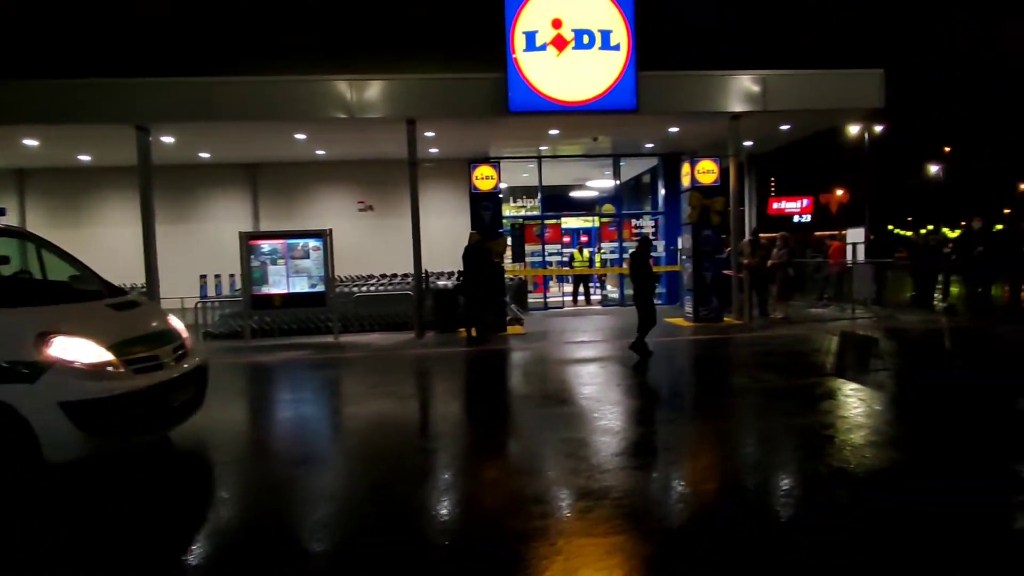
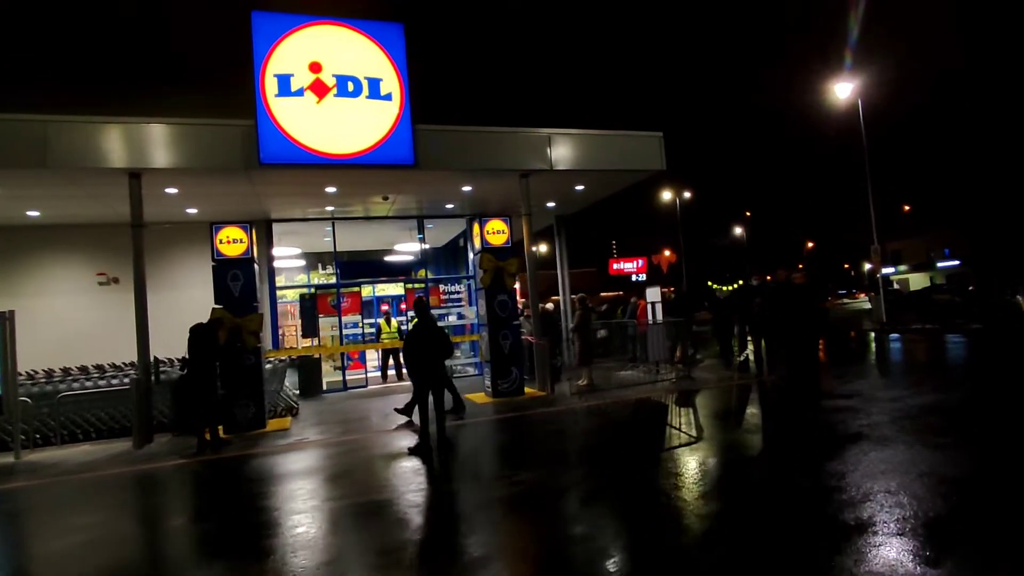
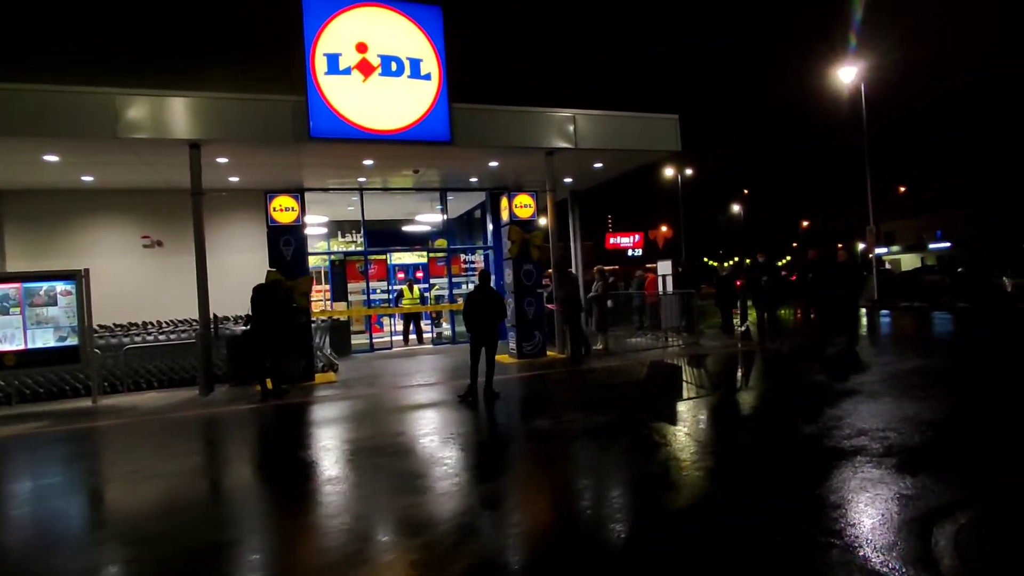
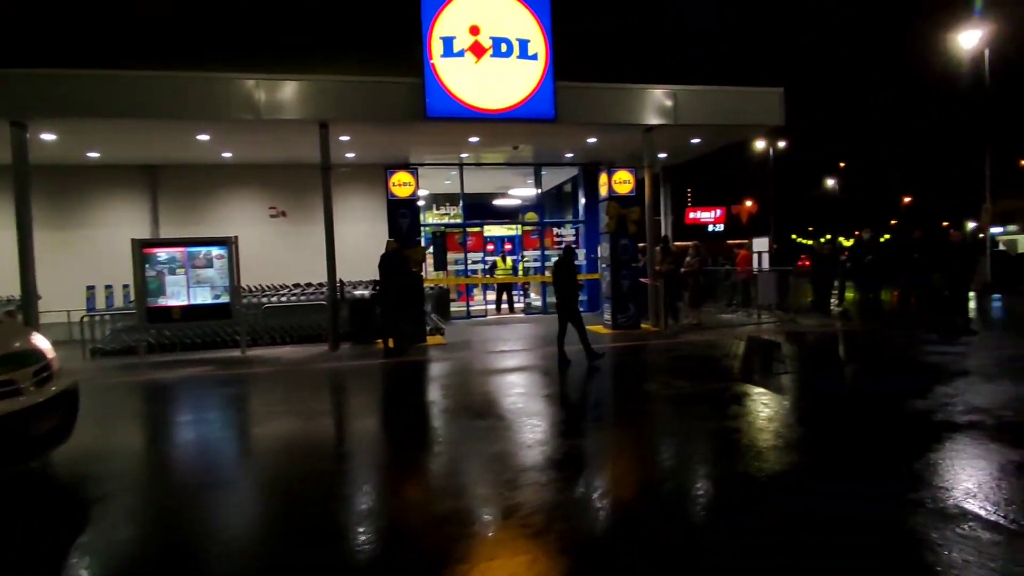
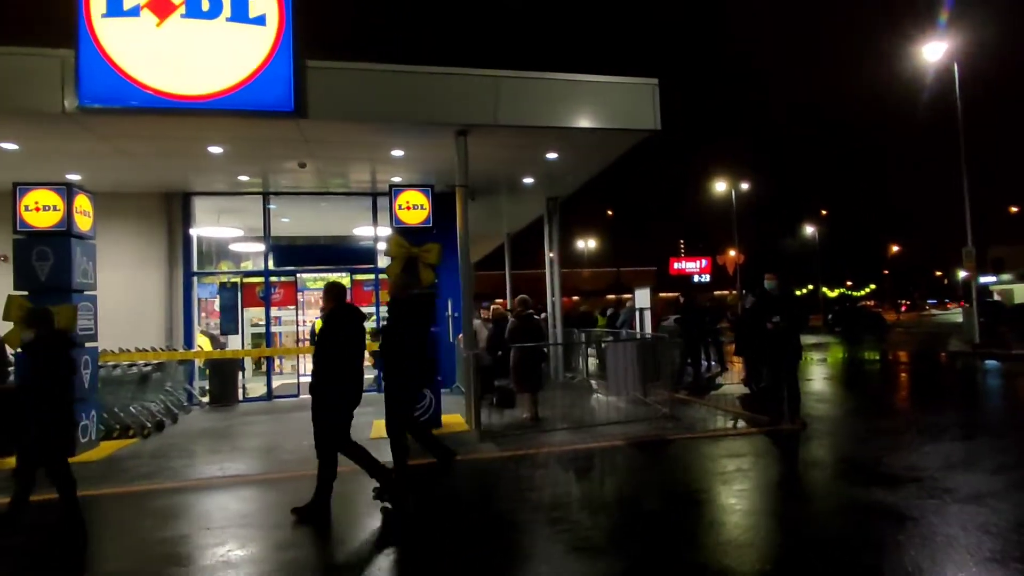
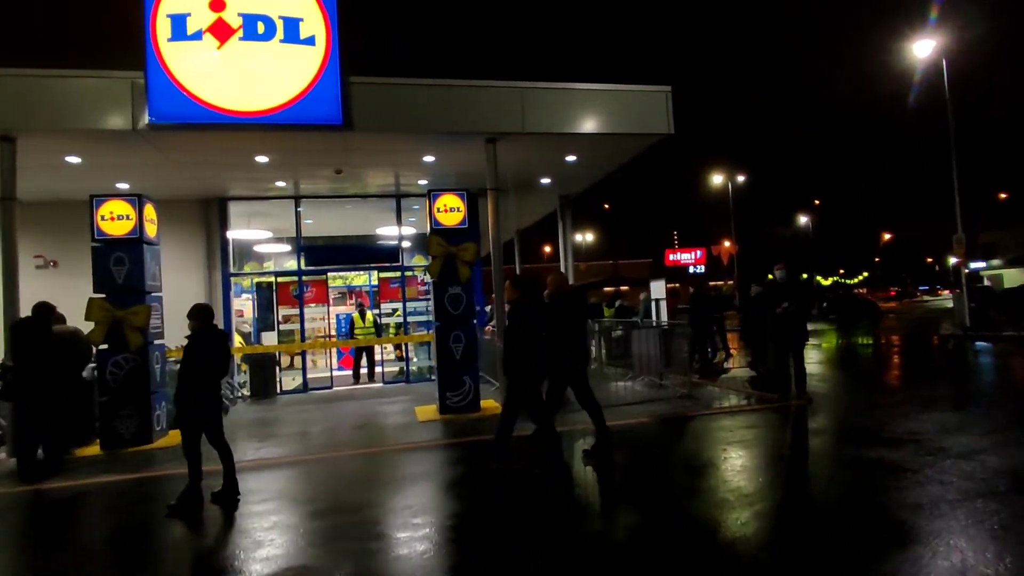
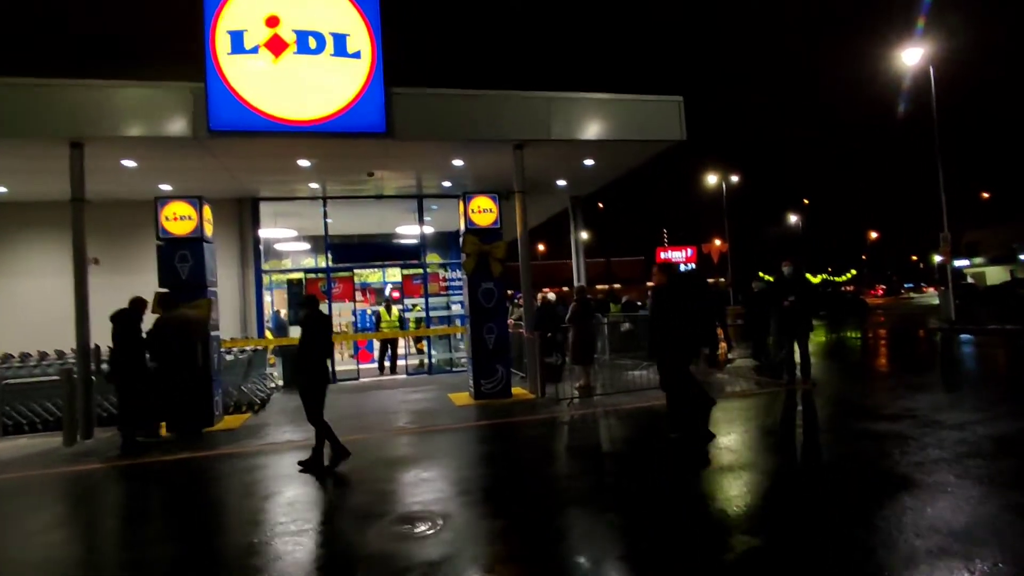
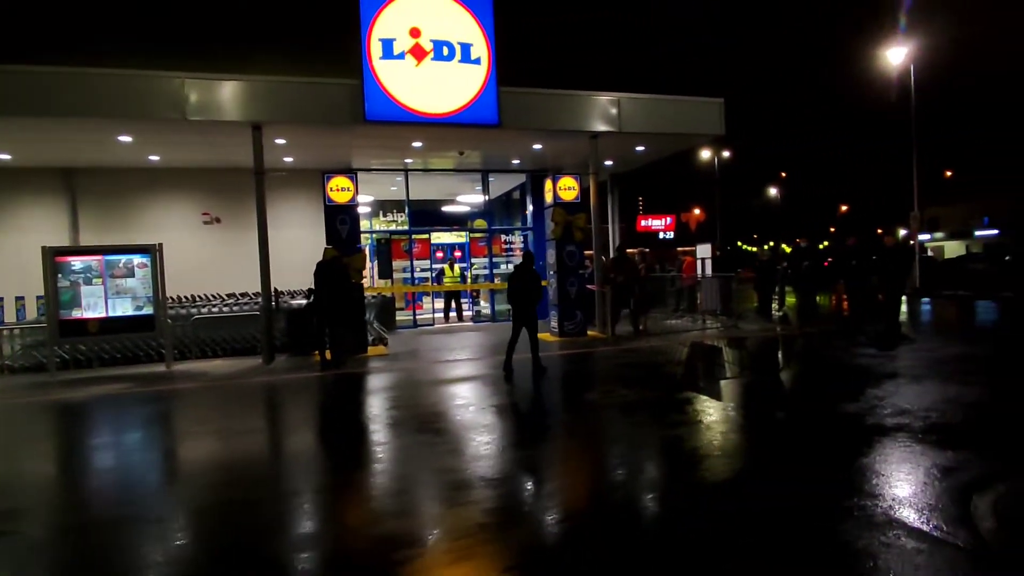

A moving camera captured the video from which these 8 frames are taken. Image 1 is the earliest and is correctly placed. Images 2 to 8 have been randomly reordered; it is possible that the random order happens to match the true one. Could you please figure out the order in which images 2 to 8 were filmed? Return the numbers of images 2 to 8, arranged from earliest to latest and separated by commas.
4, 8, 3, 2, 7, 6, 5
